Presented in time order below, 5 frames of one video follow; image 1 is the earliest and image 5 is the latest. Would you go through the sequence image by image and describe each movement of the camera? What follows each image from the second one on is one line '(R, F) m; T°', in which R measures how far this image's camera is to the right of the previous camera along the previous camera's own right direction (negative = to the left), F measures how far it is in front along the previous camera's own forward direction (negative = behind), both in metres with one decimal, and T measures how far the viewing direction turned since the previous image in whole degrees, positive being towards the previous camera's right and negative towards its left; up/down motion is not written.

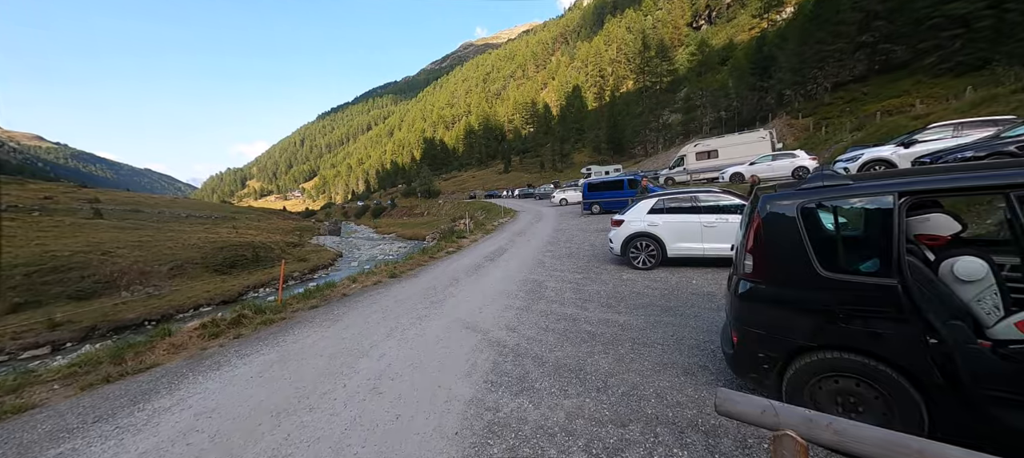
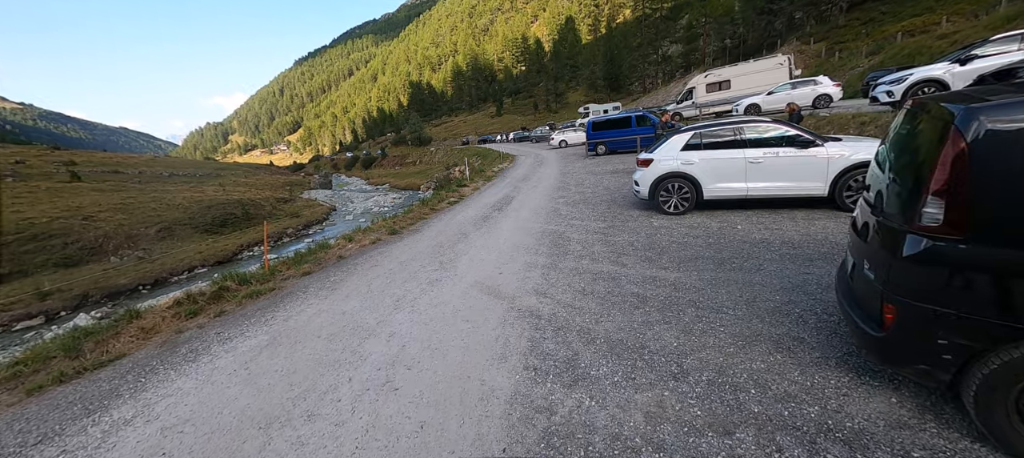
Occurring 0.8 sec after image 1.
(-0.4, +1.1) m; +1°
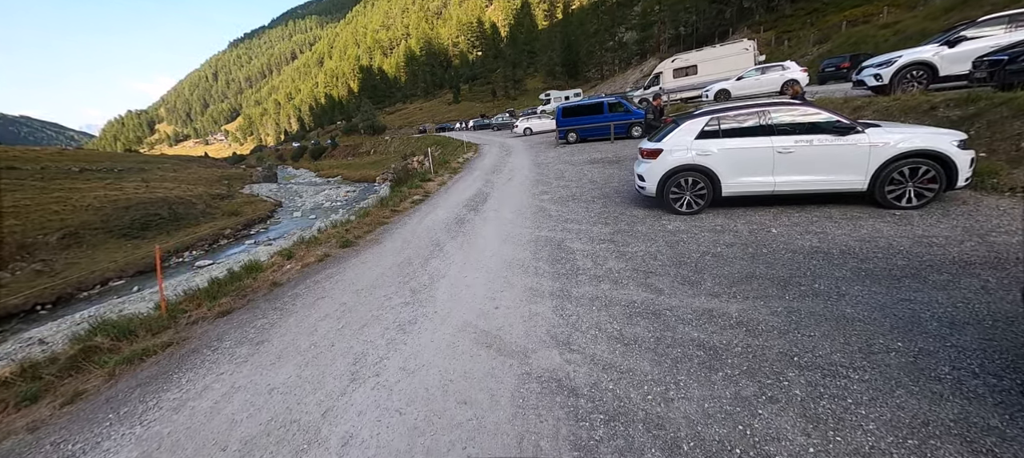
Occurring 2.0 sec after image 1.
(-0.4, +1.5) m; +6°
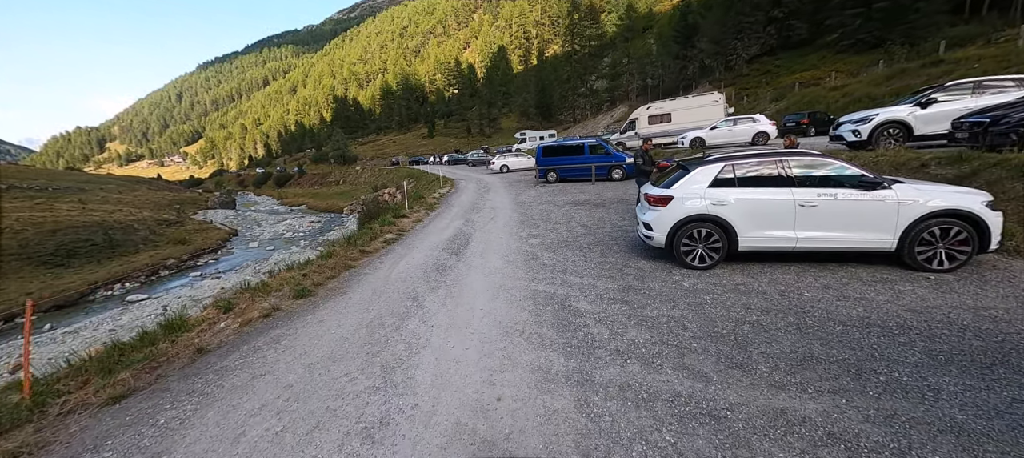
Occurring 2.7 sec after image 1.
(-0.4, +0.9) m; +5°
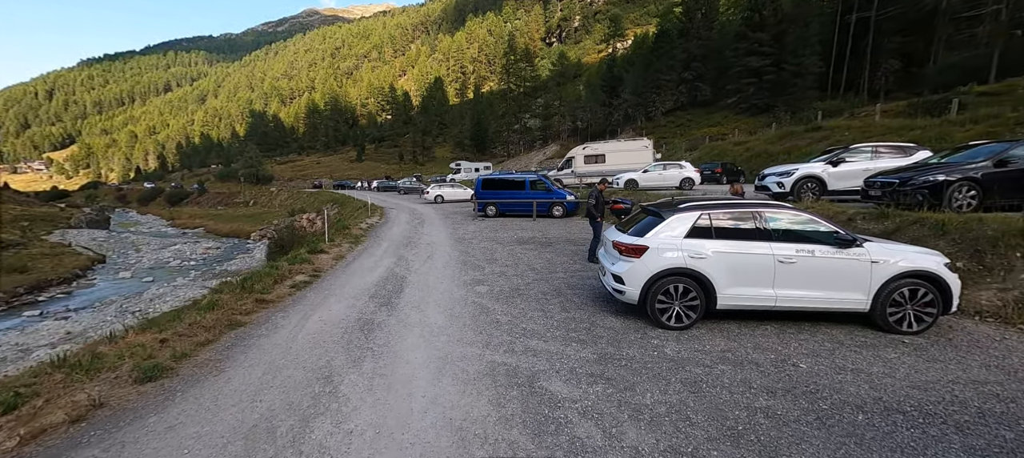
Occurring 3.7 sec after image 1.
(-0.3, +1.1) m; +11°
